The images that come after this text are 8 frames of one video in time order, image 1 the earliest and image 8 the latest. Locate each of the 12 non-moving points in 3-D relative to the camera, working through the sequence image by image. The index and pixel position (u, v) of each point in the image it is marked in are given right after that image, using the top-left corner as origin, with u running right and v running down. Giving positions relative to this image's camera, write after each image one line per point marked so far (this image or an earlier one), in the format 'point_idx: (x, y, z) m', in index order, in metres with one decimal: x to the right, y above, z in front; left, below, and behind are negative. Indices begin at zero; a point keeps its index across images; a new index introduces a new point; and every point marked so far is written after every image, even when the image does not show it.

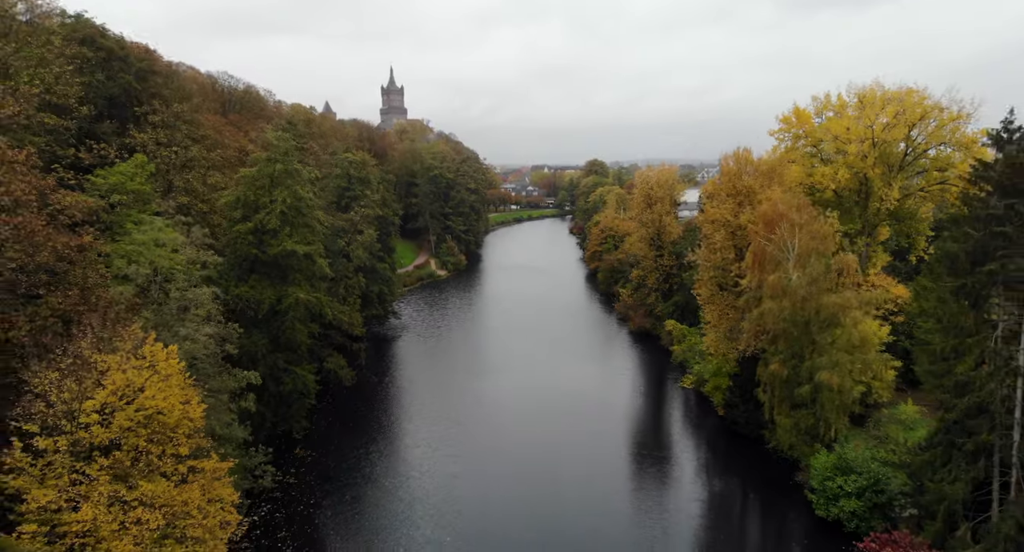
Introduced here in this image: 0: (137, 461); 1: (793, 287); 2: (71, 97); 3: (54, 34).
0: (-5.9, -2.9, +10.8) m
1: (+7.6, -0.2, +18.4) m
2: (-11.8, +4.8, +18.4) m
3: (-13.3, +7.1, +19.9) m
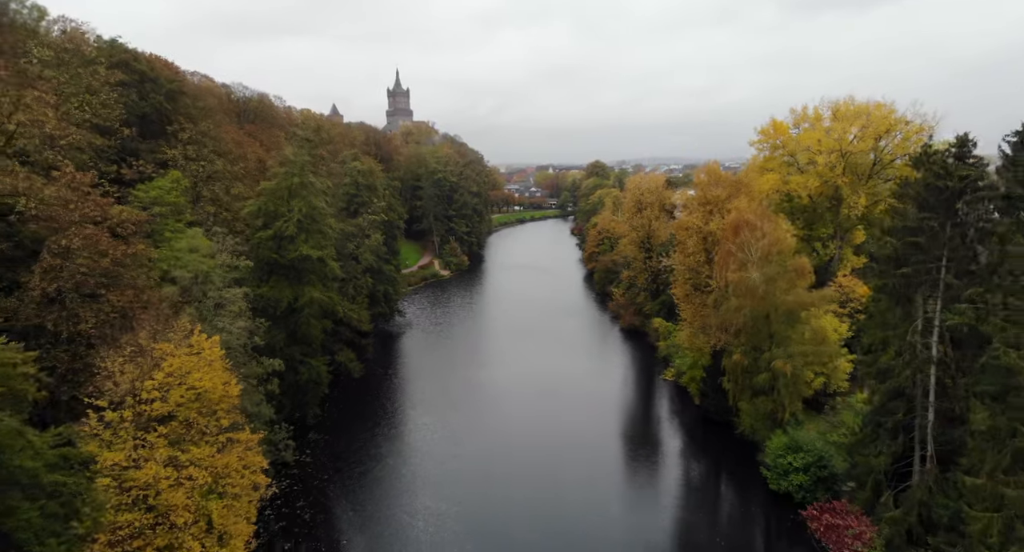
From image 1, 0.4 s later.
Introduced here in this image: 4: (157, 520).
0: (-6.3, -3.0, +13.2) m
1: (+7.3, -0.3, +20.7) m
2: (-12.1, +4.8, +20.8) m
3: (-13.6, +7.1, +22.3) m
4: (-6.5, -4.5, +12.5) m
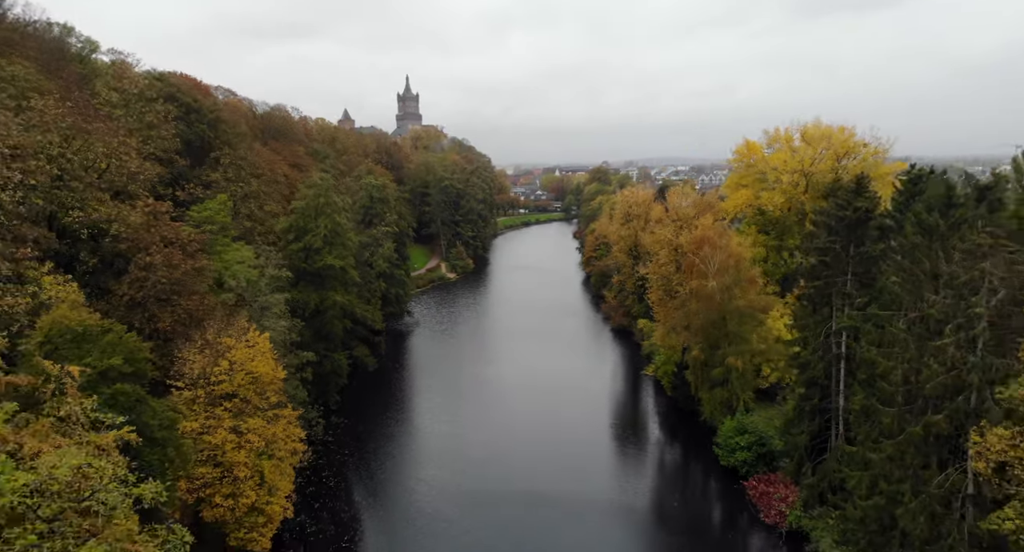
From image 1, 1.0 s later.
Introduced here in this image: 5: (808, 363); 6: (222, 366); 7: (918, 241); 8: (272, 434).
0: (-6.6, -3.2, +17.0) m
1: (+7.1, -0.6, +24.3) m
2: (-12.3, +4.6, +24.6) m
3: (-13.8, +6.9, +26.2) m
4: (-6.9, -4.7, +16.2) m
5: (+8.3, -2.4, +19.1) m
6: (-6.8, -2.0, +16.4) m
7: (+9.1, +0.8, +15.2) m
8: (-6.0, -4.0, +17.2) m
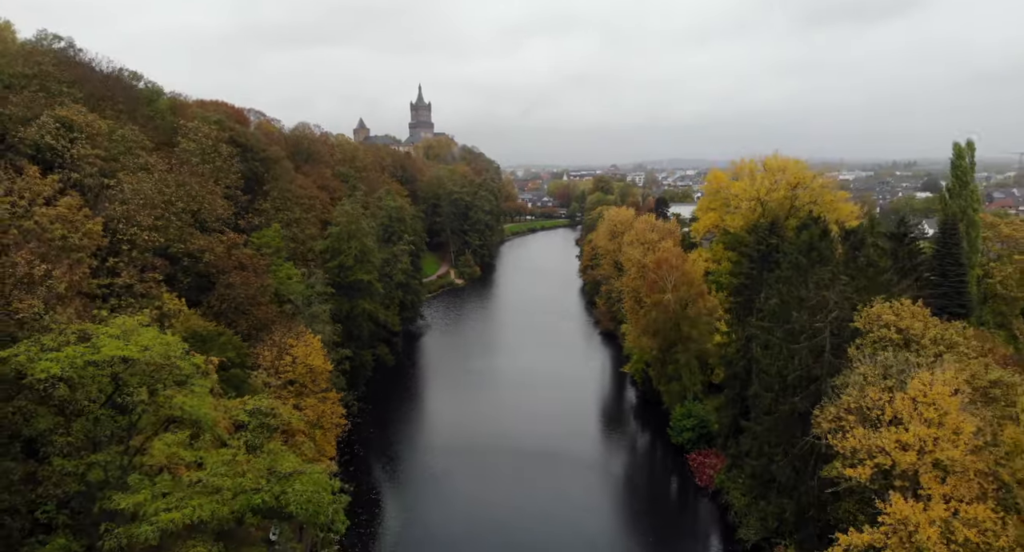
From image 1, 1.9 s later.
0: (-7.0, -3.8, +22.9) m
1: (+6.8, -1.3, +30.0) m
2: (-12.5, +4.0, +30.6) m
3: (-13.9, +6.3, +32.2) m
4: (-7.3, -5.3, +22.2) m
5: (+7.9, -3.0, +24.8) m
6: (-7.2, -2.6, +22.3) m
7: (+8.7, +0.1, +20.9) m
8: (-6.4, -4.6, +23.1) m
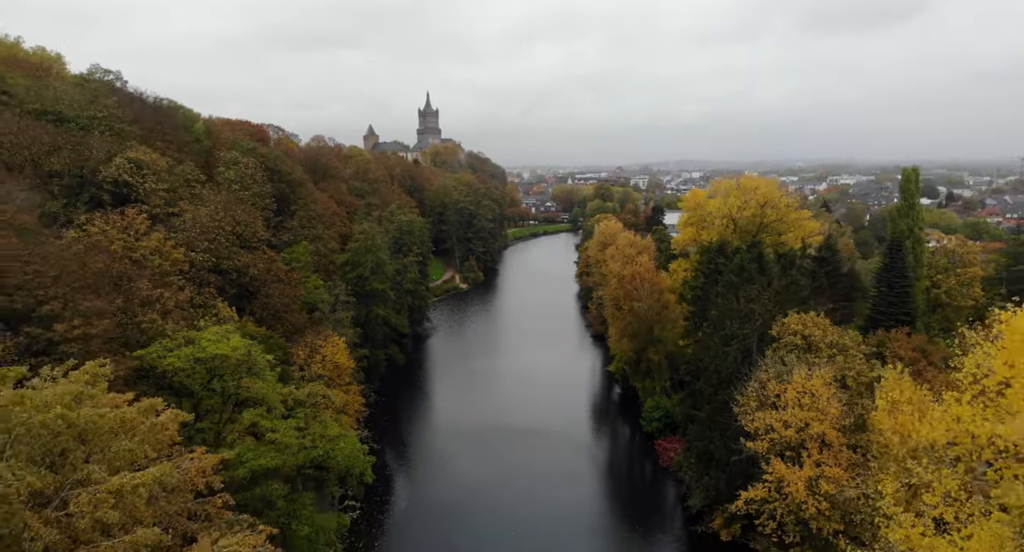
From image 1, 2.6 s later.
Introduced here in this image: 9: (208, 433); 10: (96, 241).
0: (-7.4, -4.3, +27.7) m
1: (+6.5, -1.8, +34.7) m
2: (-12.8, +3.5, +35.5) m
3: (-14.2, +5.8, +37.1) m
4: (-7.7, -5.8, +27.0) m
5: (+7.6, -3.6, +29.5) m
6: (-7.6, -3.1, +27.2) m
7: (+8.3, -0.5, +25.6) m
8: (-6.8, -5.1, +27.9) m
9: (-7.4, -3.8, +16.5) m
10: (-11.6, +1.0, +19.0) m
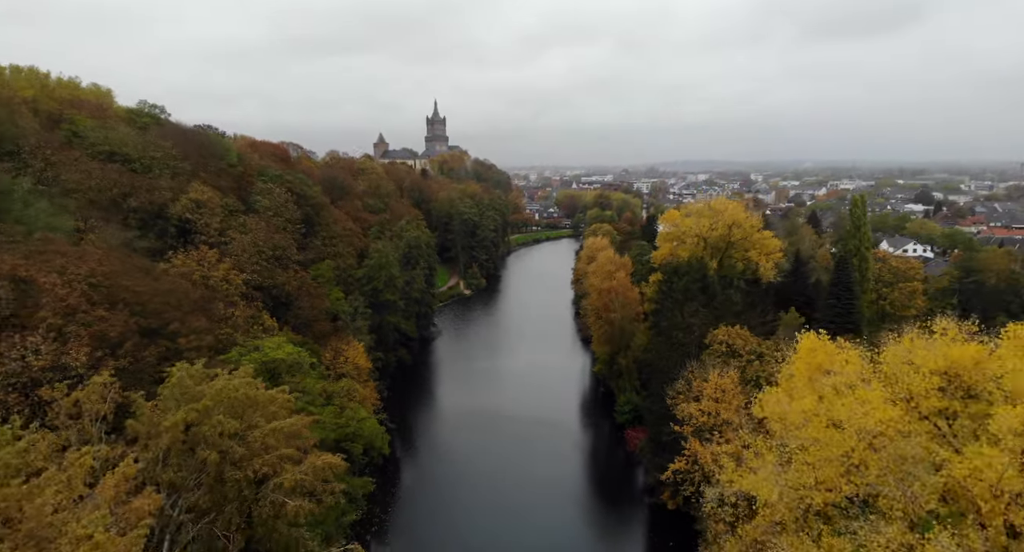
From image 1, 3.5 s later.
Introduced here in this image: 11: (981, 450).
0: (-7.9, -5.1, +33.7) m
1: (+6.1, -2.7, +40.5) m
2: (-13.2, +2.7, +41.5) m
3: (-14.5, +5.1, +43.1) m
4: (-8.2, -6.6, +33.0) m
5: (+7.1, -4.5, +35.3) m
6: (-8.1, -3.9, +33.1) m
7: (+7.8, -1.3, +31.4) m
8: (-7.3, -5.9, +33.9) m
9: (-8.1, -4.6, +22.5) m
10: (-12.2, +0.2, +25.0) m
11: (+8.7, -3.2, +13.0) m
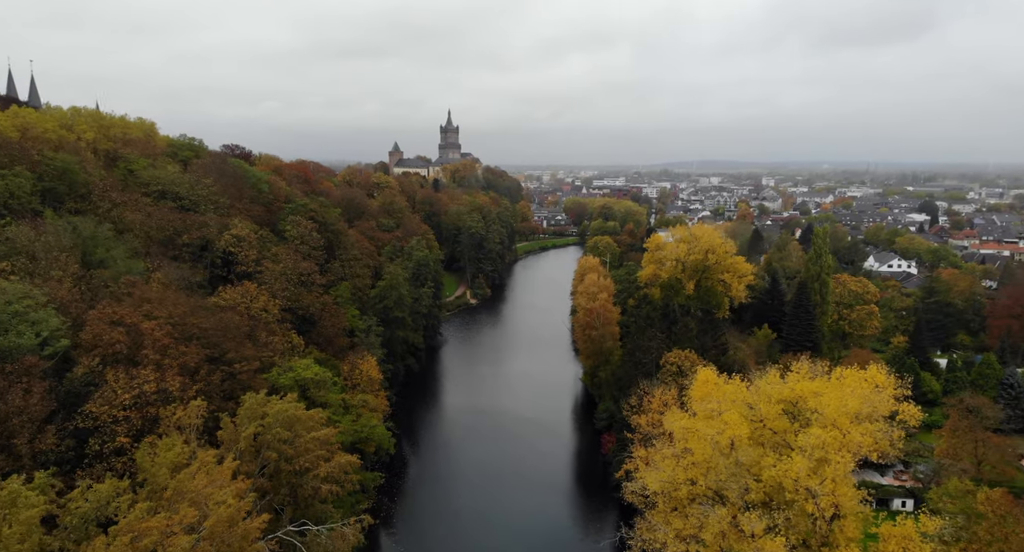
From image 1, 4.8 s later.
0: (-8.5, -6.6, +39.6) m
1: (+5.7, -4.3, +46.1) m
2: (-13.6, +1.4, +47.5) m
3: (-14.9, +3.7, +49.2) m
4: (-8.9, -8.1, +38.9) m
5: (+6.5, -6.1, +40.9) m
6: (-8.7, -5.4, +39.1) m
7: (+7.2, -3.0, +37.0) m
8: (-7.9, -7.4, +39.8) m
9: (-8.9, -6.1, +28.4) m
10: (-13.0, -1.2, +31.1) m
11: (+7.6, -4.9, +18.6) m
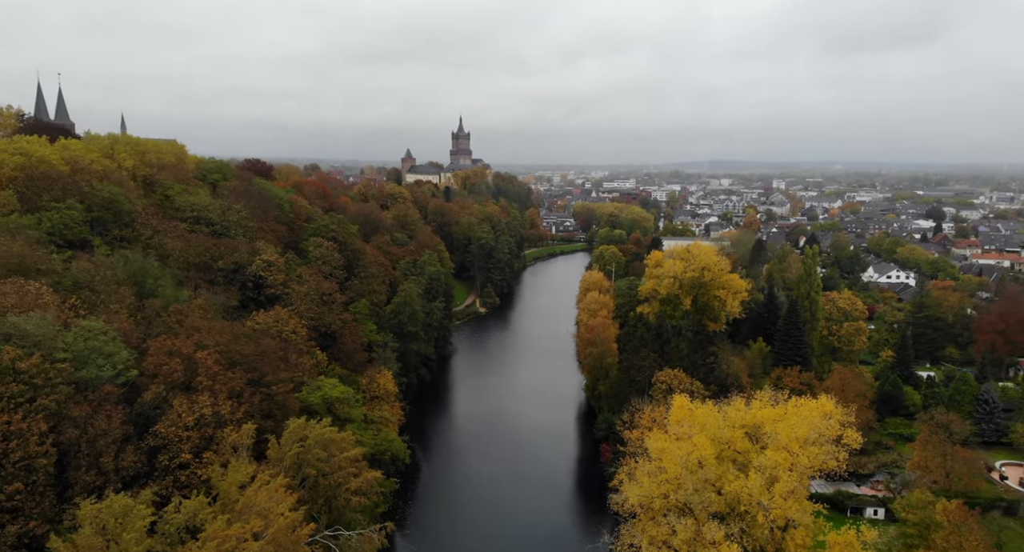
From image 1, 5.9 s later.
0: (-8.2, -7.9, +43.1) m
1: (+6.1, -5.7, +49.4) m
2: (-13.1, +0.1, +51.1) m
3: (-14.3, +2.4, +52.7) m
4: (-8.5, -9.4, +42.4) m
5: (+6.8, -7.5, +44.2) m
6: (-8.4, -6.7, +42.5) m
7: (+7.5, -4.4, +40.2) m
8: (-7.6, -8.7, +43.3) m
9: (-8.8, -7.5, +31.9) m
10: (-12.8, -2.6, +34.6) m
11: (+7.6, -6.4, +21.8) m
